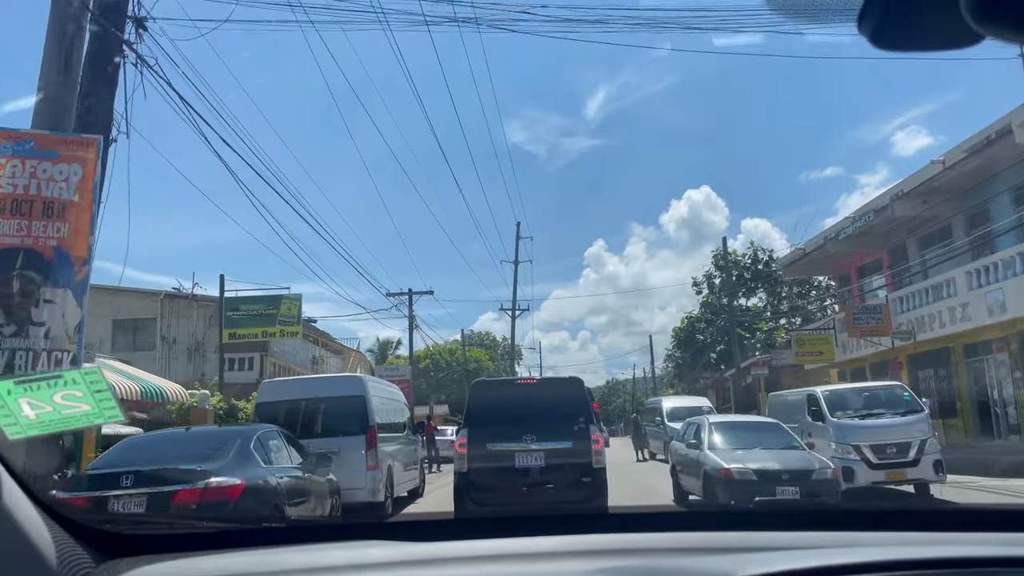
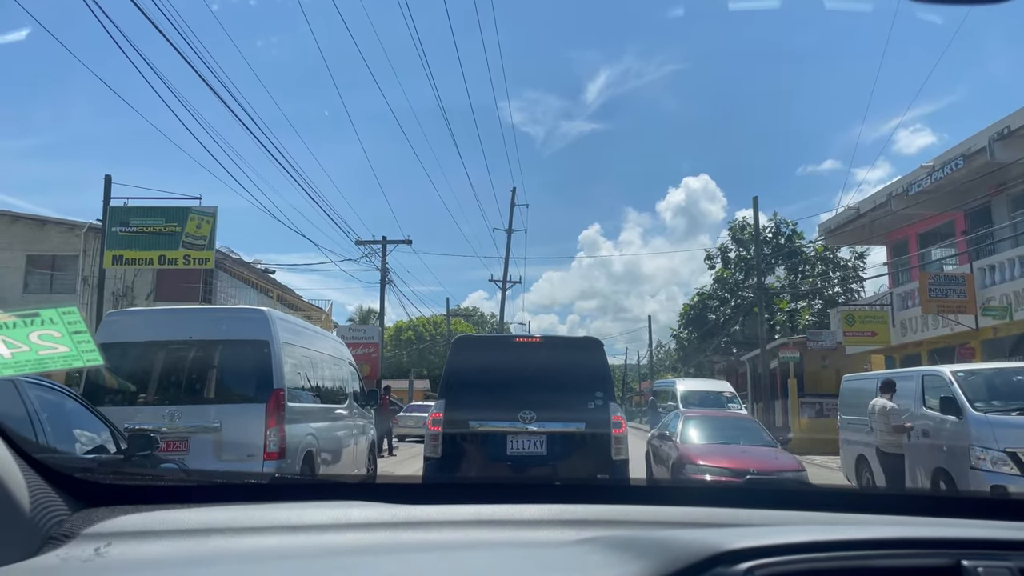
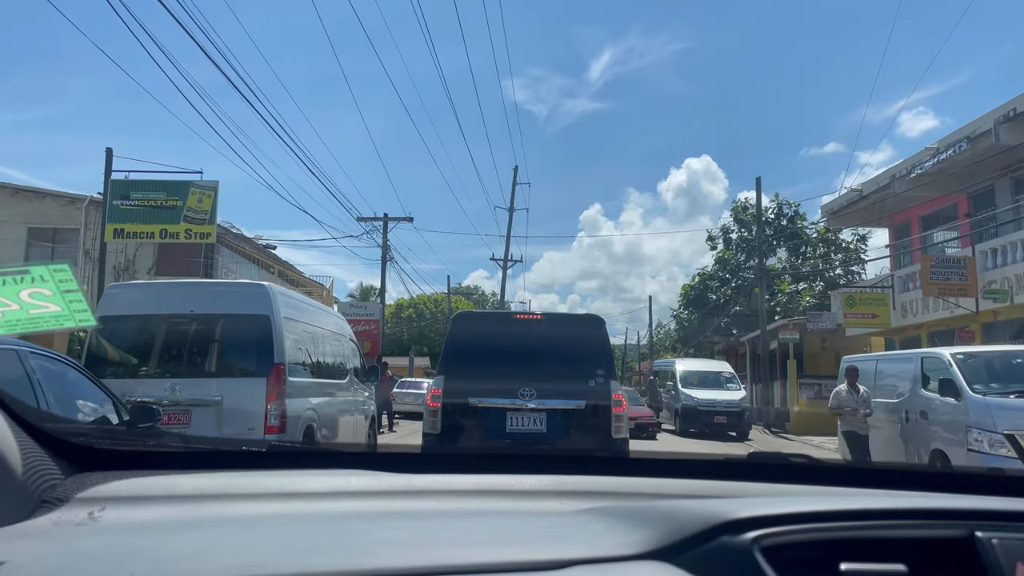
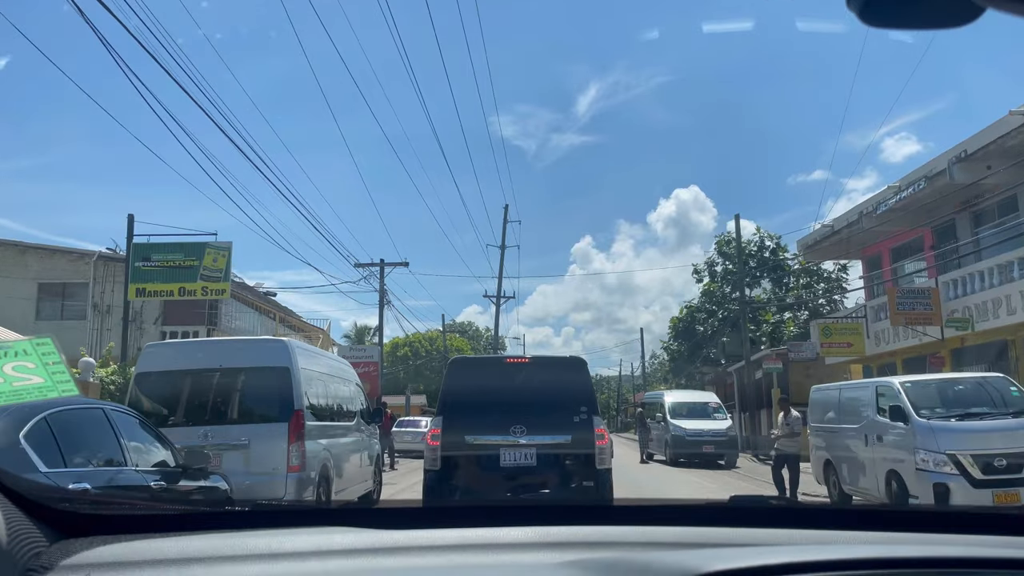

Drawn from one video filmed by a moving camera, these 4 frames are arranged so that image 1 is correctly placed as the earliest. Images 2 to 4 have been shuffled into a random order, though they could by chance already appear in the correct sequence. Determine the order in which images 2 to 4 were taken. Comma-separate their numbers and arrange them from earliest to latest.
4, 3, 2
